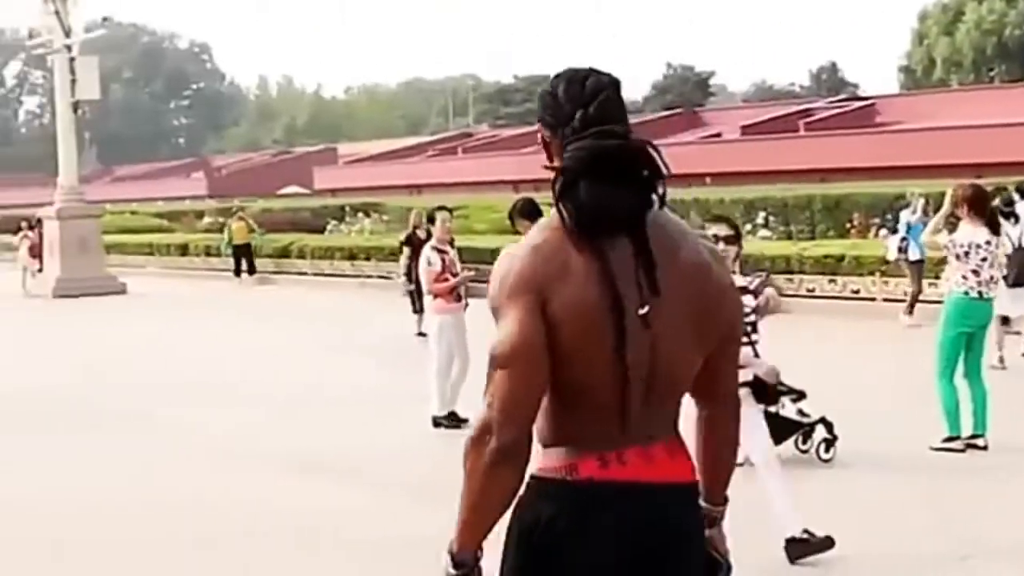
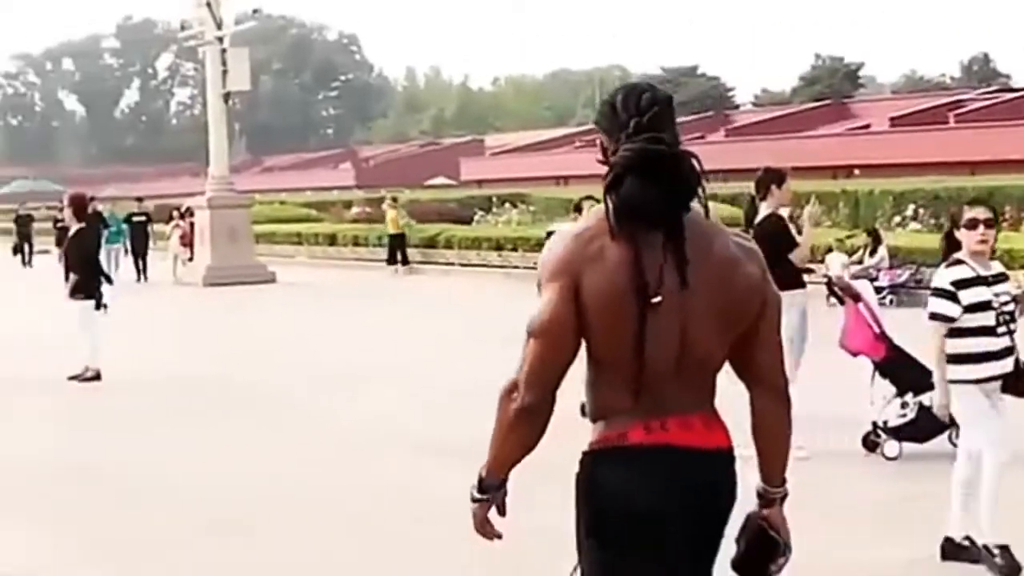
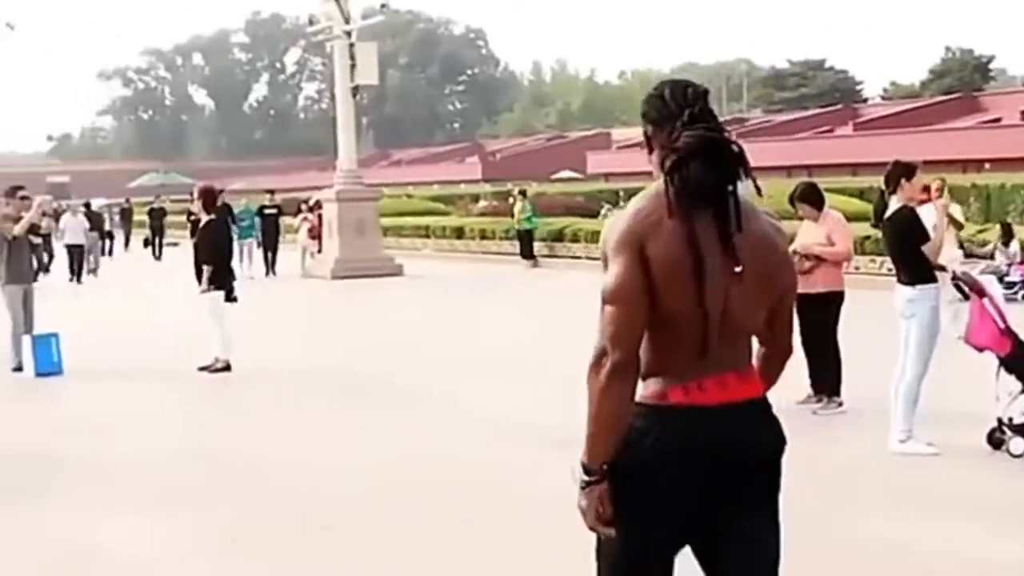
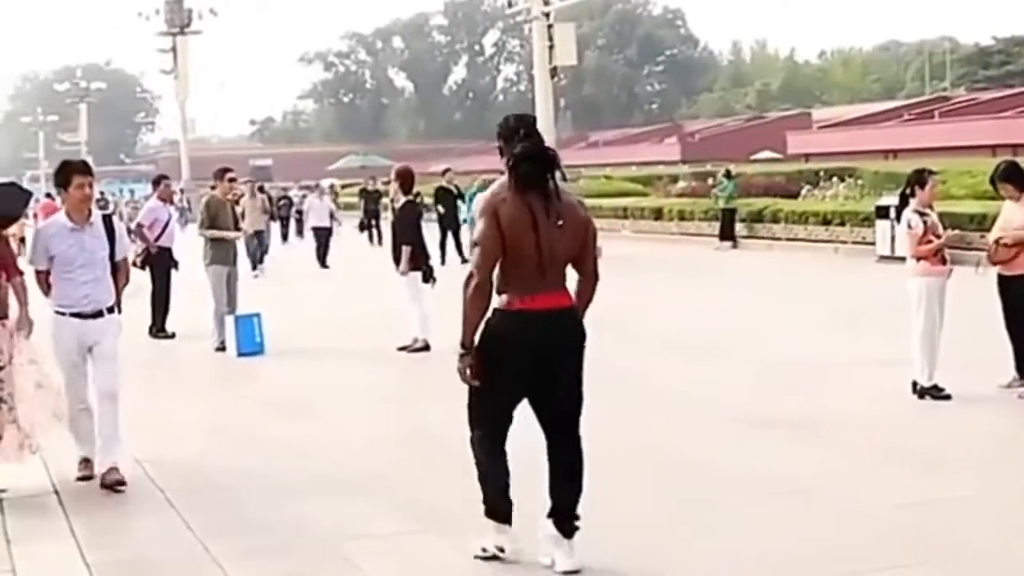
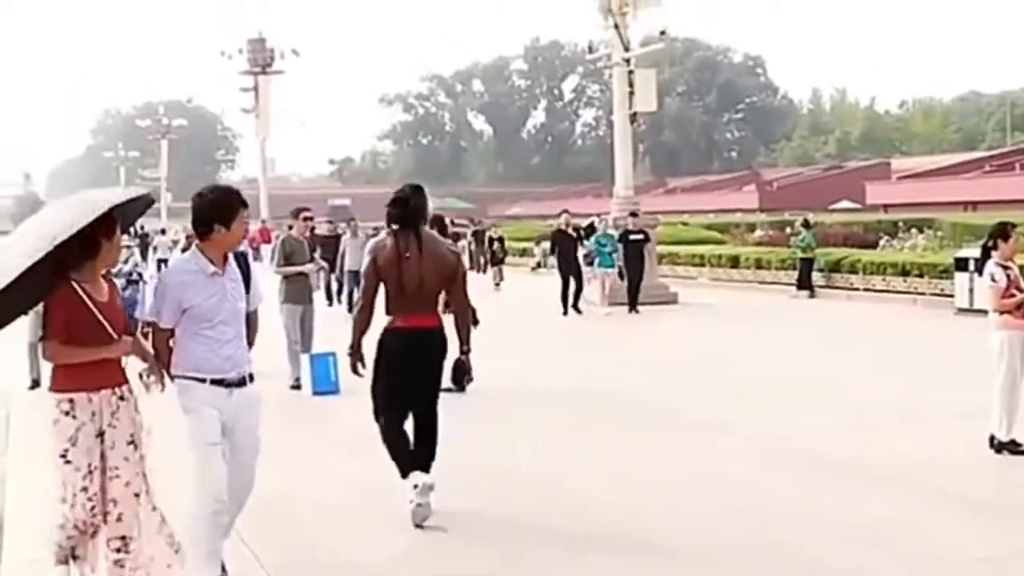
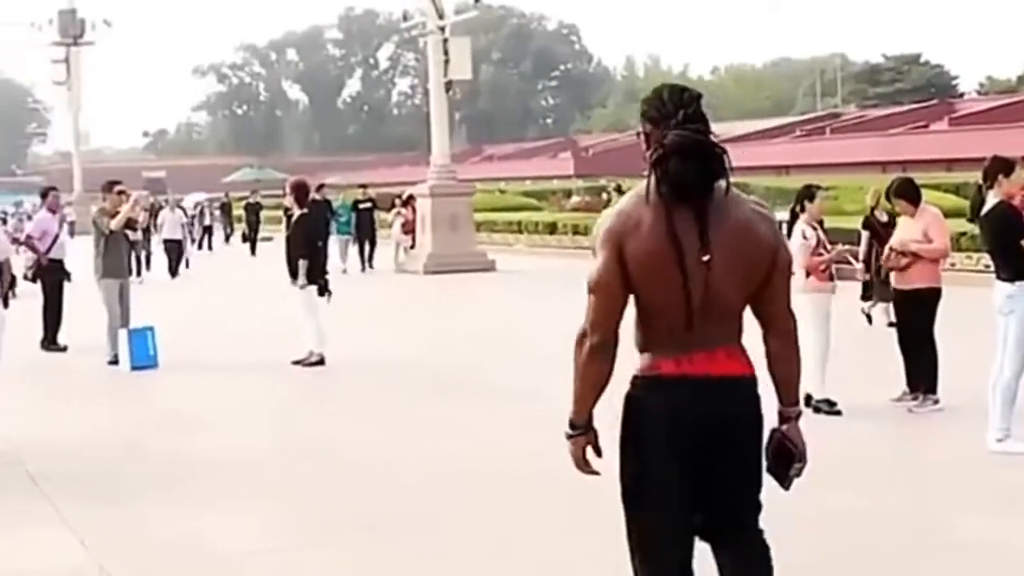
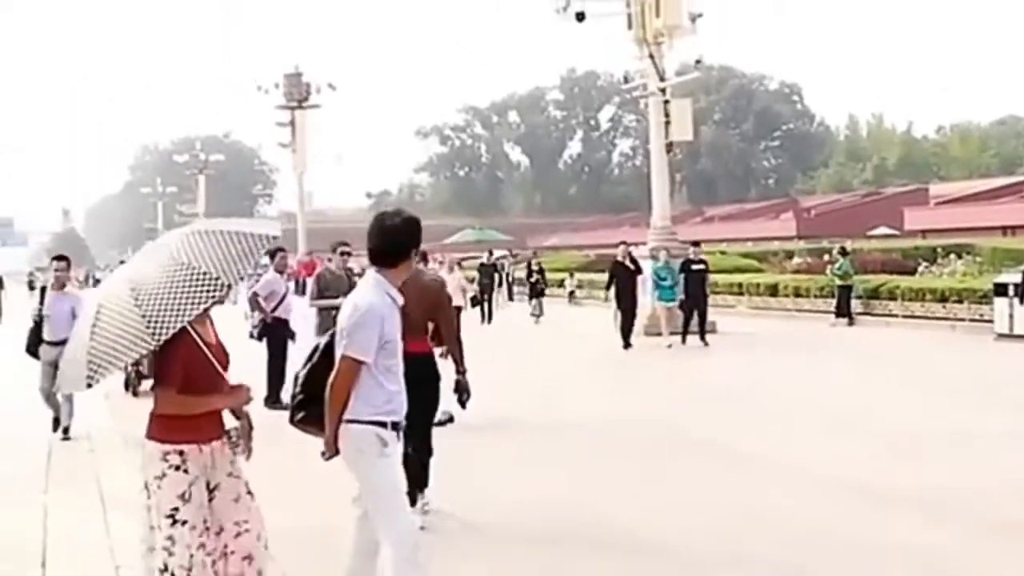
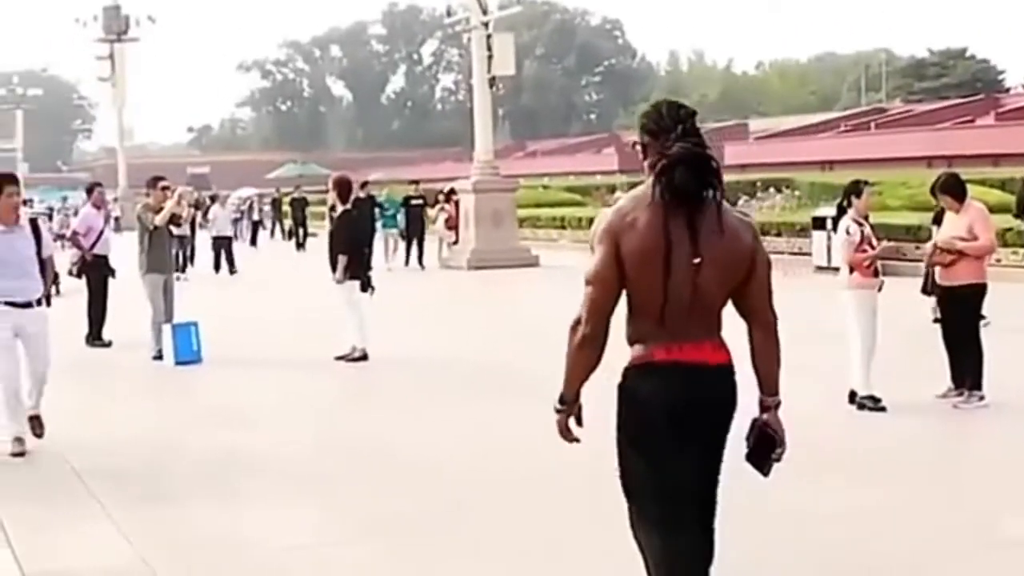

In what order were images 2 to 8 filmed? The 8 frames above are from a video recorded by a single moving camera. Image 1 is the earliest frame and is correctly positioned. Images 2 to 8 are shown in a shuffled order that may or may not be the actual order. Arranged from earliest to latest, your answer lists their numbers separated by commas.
2, 3, 6, 8, 4, 5, 7
